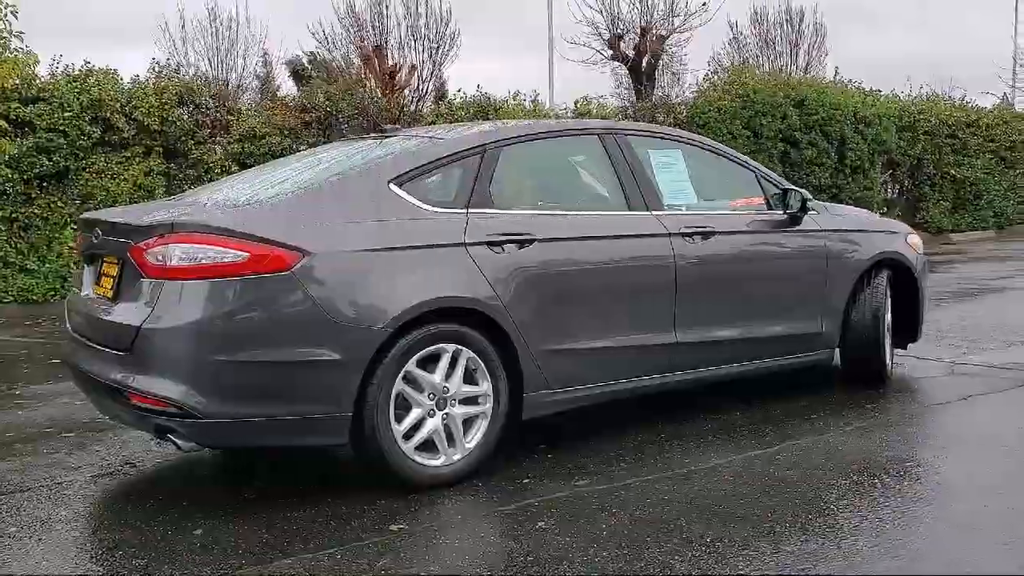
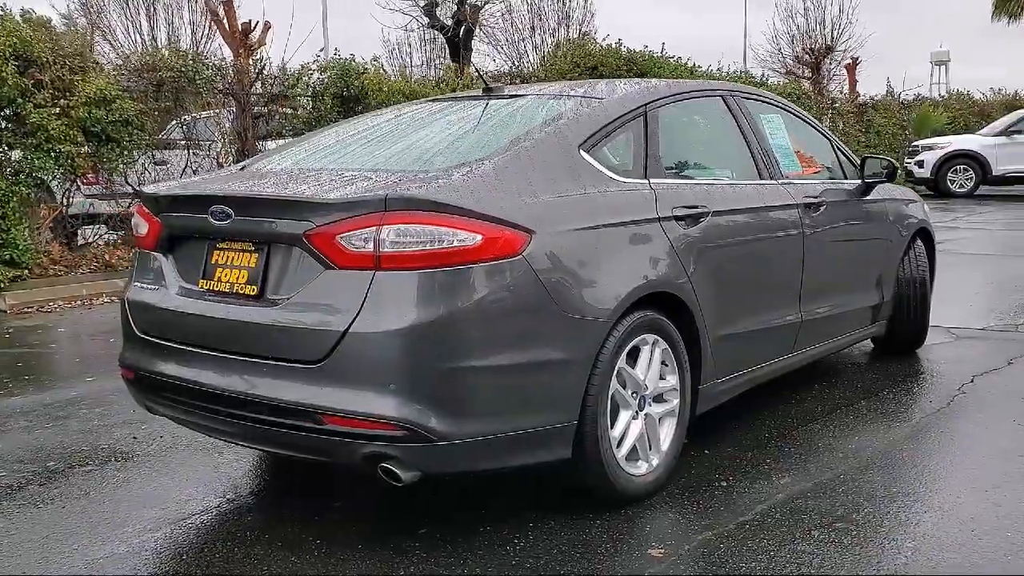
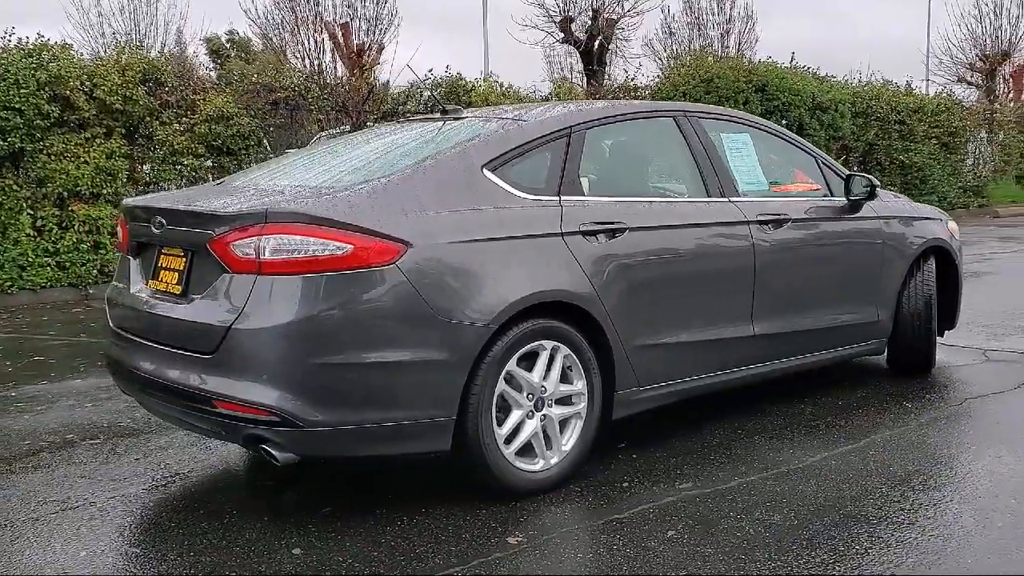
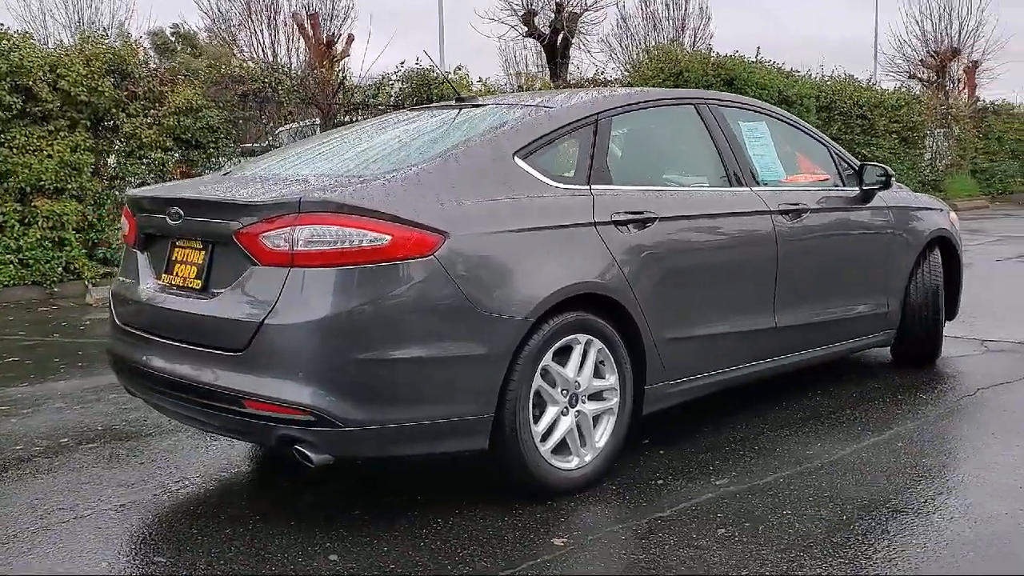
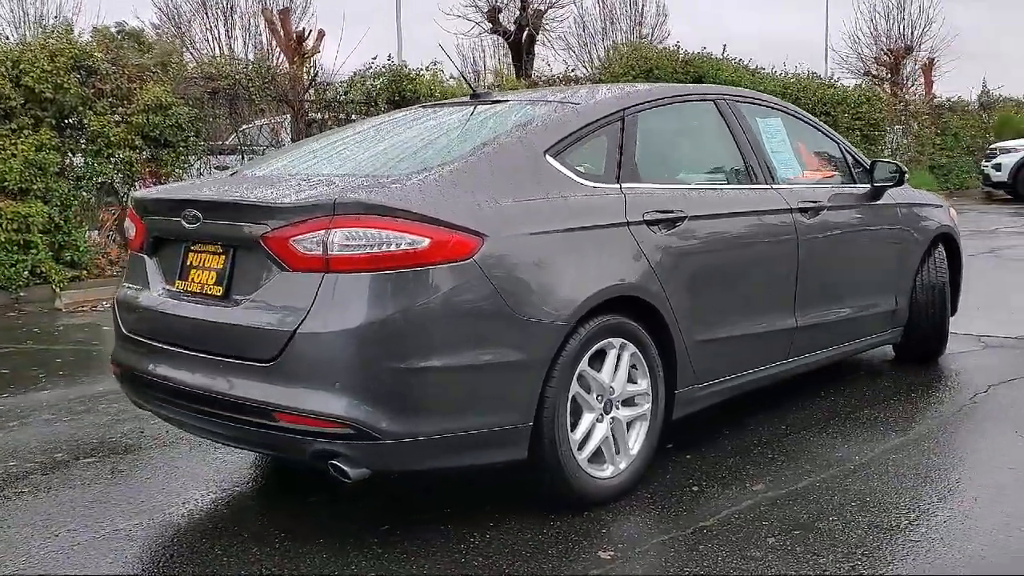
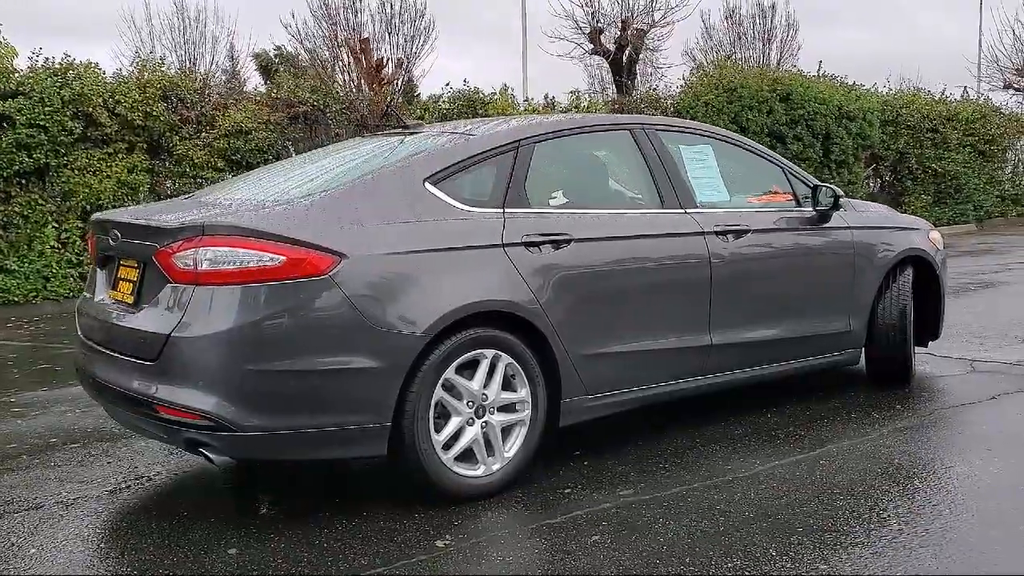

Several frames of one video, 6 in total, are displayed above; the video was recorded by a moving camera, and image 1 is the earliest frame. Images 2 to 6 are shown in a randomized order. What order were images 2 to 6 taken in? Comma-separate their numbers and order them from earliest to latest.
6, 3, 4, 5, 2
